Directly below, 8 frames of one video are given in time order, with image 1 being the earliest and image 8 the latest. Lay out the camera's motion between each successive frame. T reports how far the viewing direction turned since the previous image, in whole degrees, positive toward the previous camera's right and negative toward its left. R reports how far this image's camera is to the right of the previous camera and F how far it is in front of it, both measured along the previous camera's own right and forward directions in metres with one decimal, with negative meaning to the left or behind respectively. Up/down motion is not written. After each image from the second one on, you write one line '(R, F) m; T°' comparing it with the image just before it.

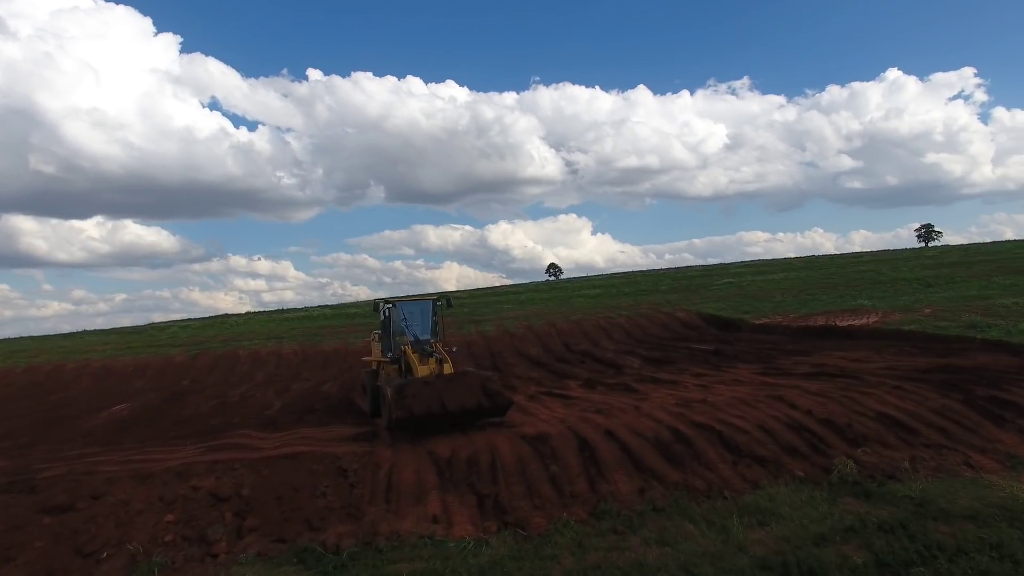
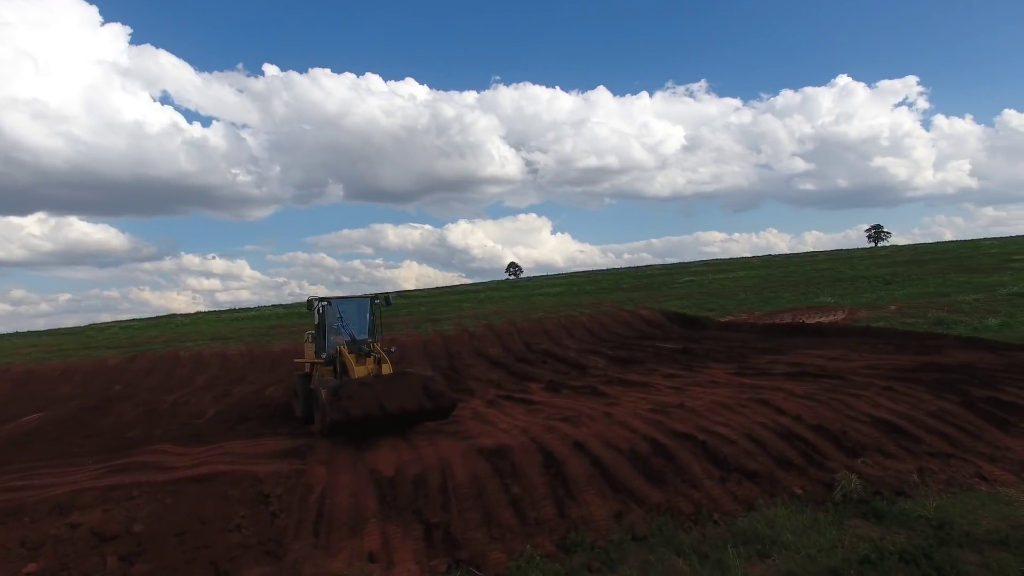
(+0.1, +1.2) m; +3°
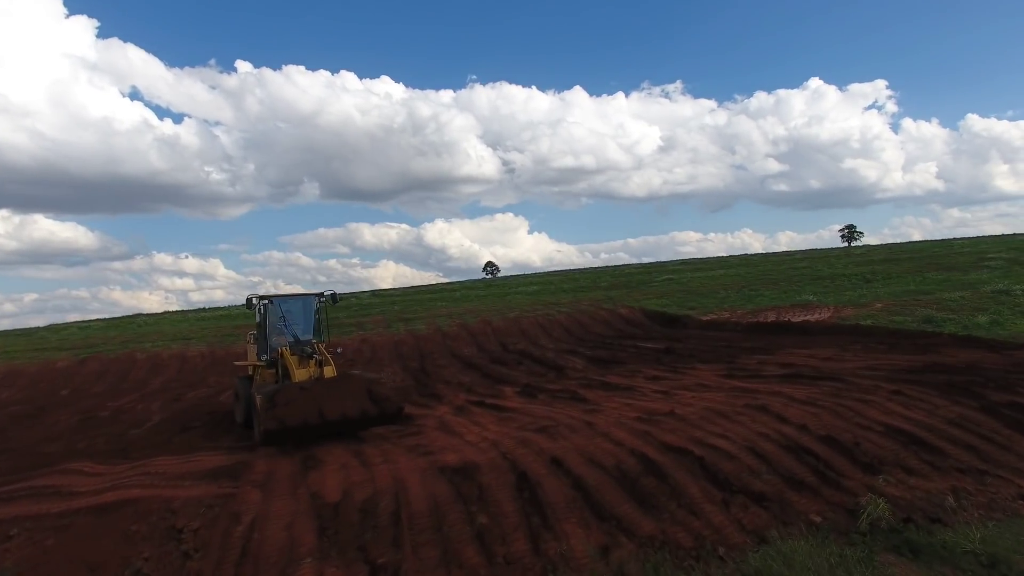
(+0.1, +1.1) m; +2°
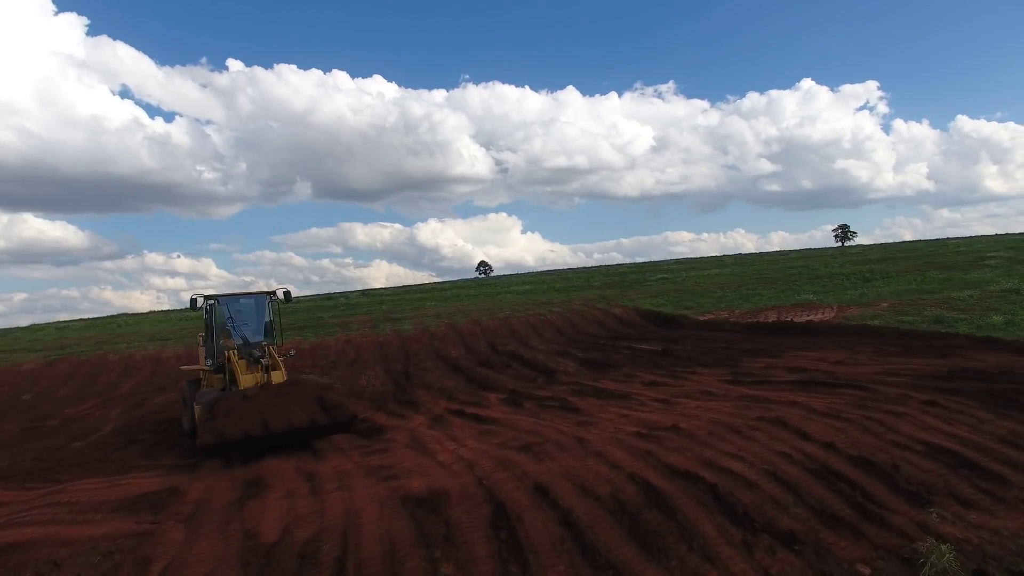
(+0.1, +1.1) m; +1°
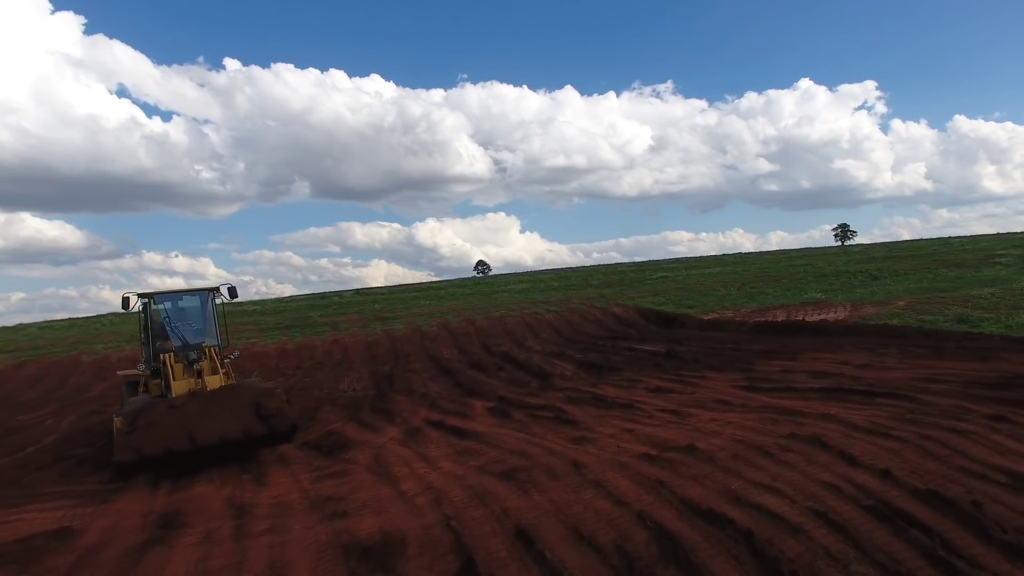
(+0.2, +1.3) m; 0°
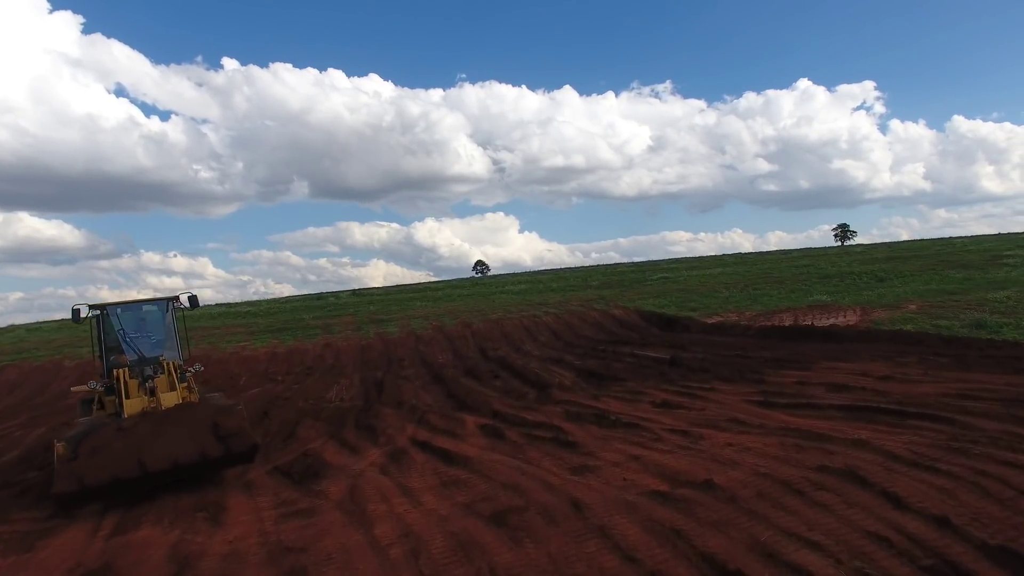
(+0.1, +0.8) m; 0°
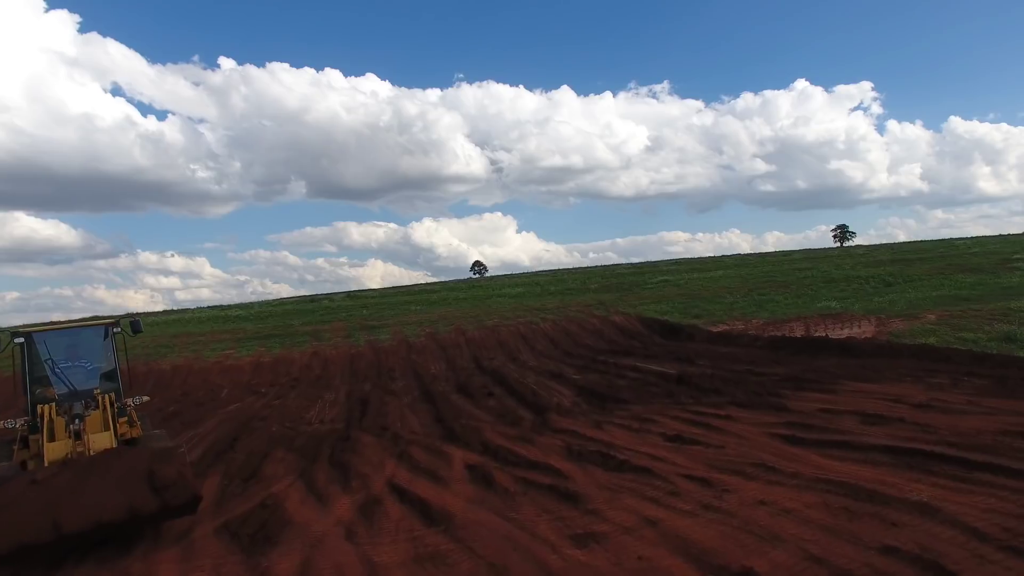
(+0.1, +1.2) m; 0°
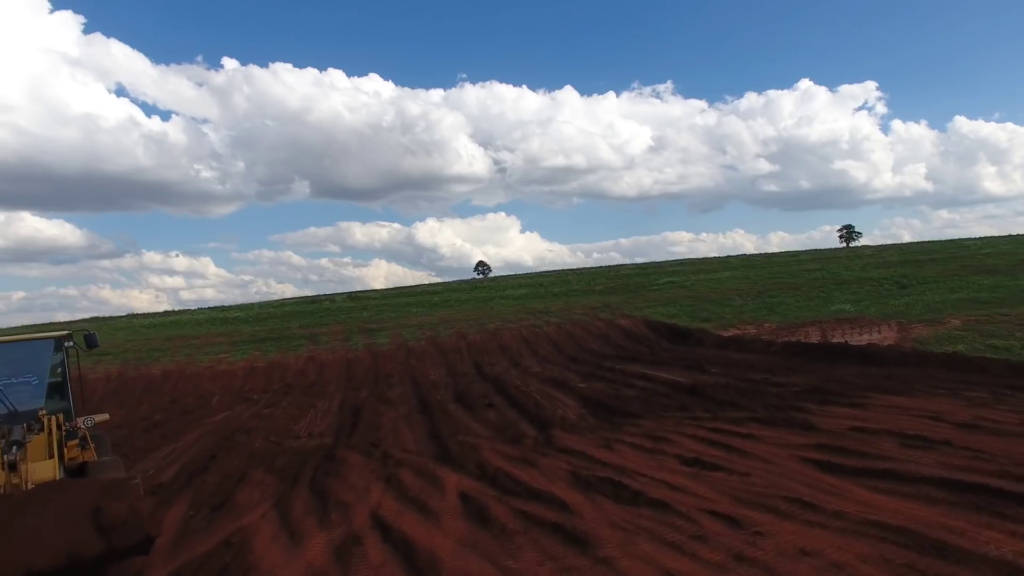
(0.0, +0.9) m; 0°
